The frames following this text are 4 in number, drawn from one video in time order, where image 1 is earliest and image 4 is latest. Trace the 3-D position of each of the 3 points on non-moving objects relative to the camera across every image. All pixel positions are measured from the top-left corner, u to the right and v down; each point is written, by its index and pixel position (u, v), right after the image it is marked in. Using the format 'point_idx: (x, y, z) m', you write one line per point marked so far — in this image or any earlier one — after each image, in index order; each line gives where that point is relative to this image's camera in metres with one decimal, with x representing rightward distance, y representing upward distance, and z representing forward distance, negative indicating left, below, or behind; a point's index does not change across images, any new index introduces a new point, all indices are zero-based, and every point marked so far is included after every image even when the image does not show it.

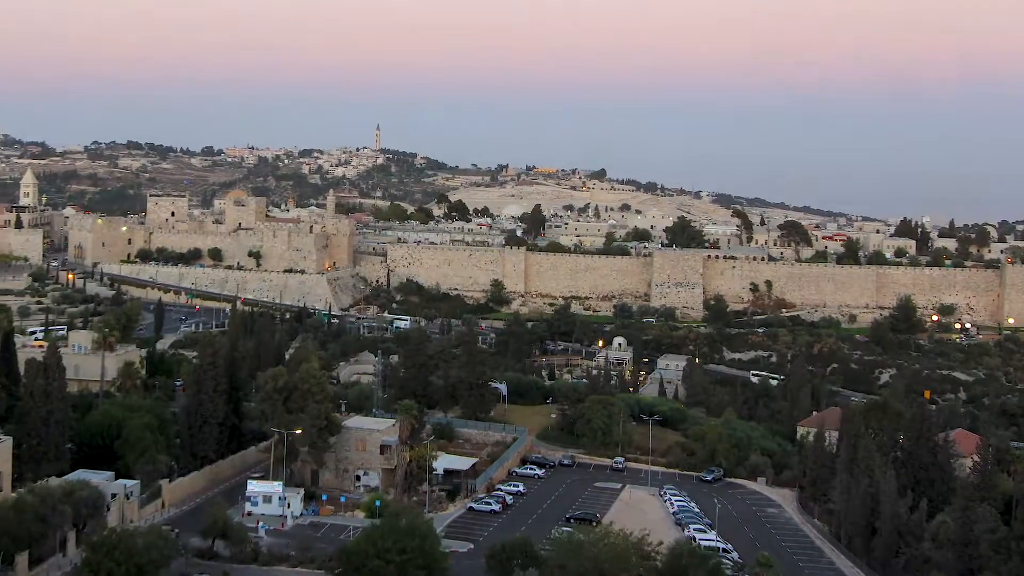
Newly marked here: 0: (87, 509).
0: (-9.6, -5.0, +19.0) m
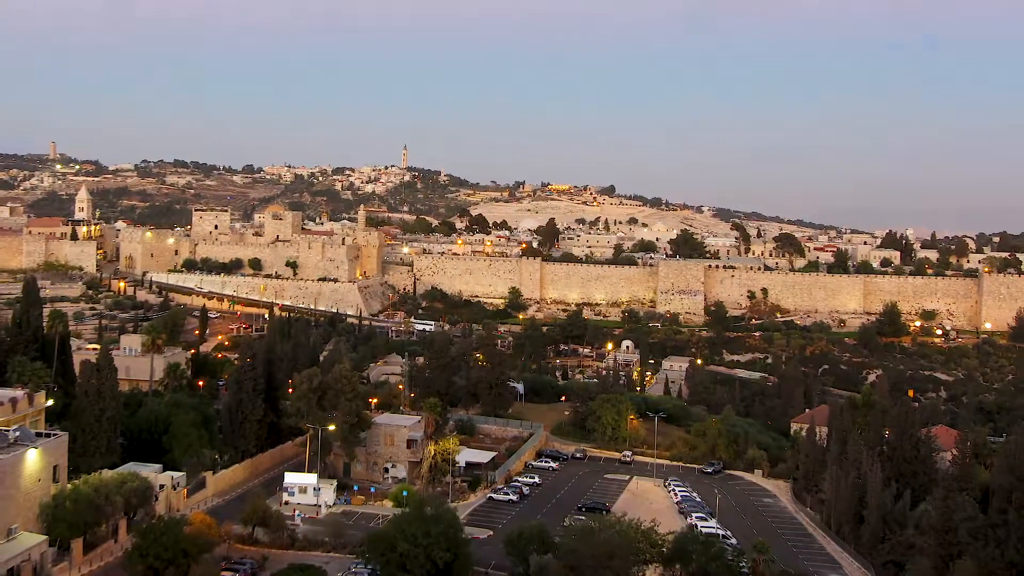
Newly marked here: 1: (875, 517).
0: (-9.2, -5.2, +20.9) m
1: (+8.3, -5.2, +19.4) m
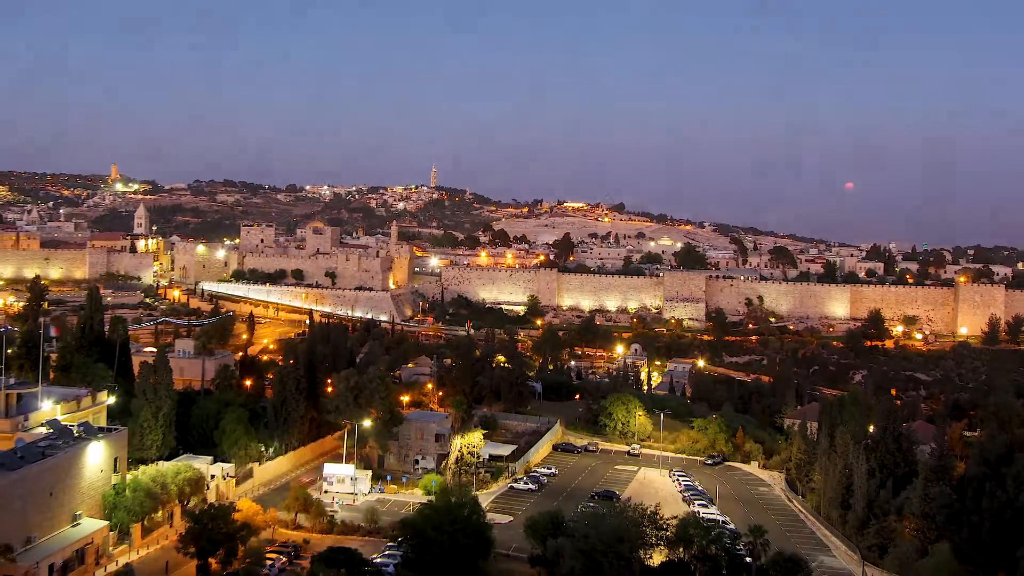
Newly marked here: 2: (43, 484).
0: (-8.7, -5.4, +23.3) m
1: (+8.7, -5.4, +21.4) m
2: (-10.9, -4.6, +19.6) m
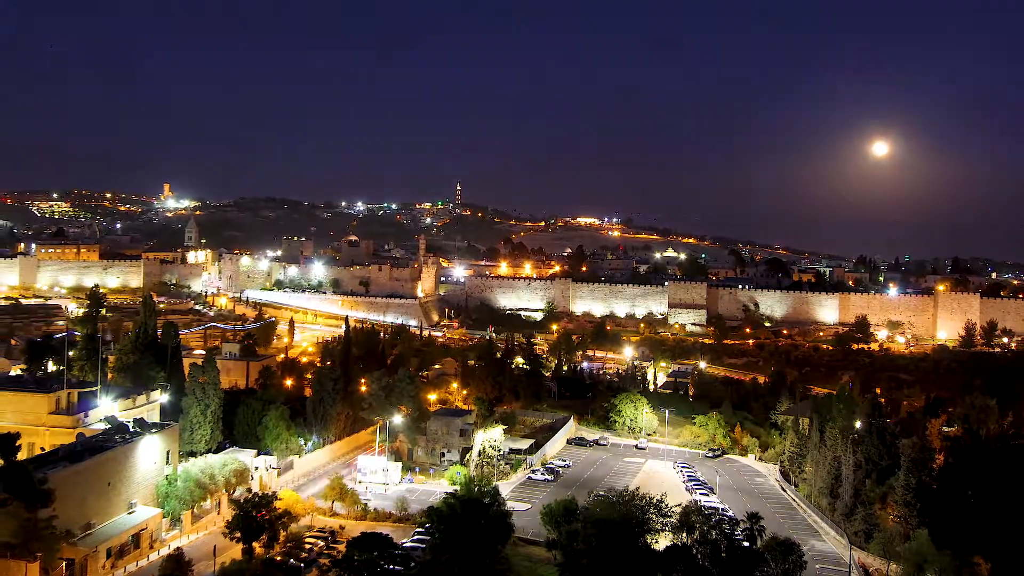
0: (-8.2, -5.6, +25.8) m
1: (+9.2, -5.6, +23.5) m
2: (-10.5, -4.7, +22.1) m
